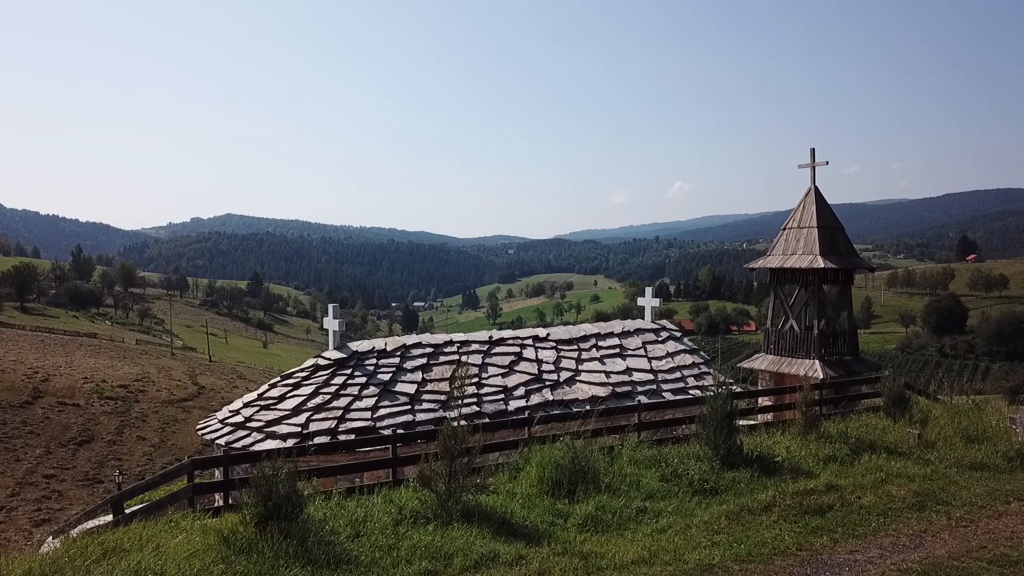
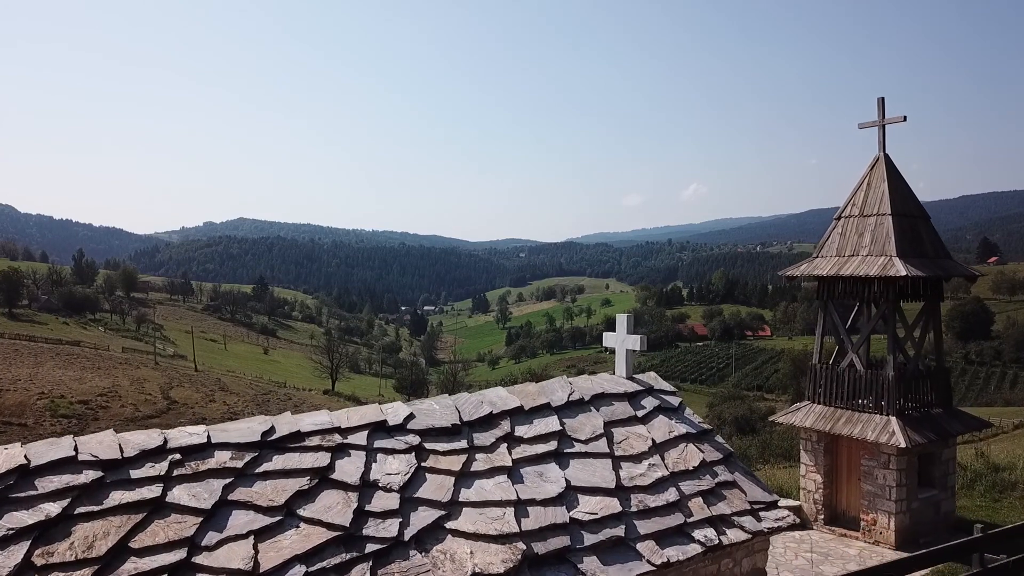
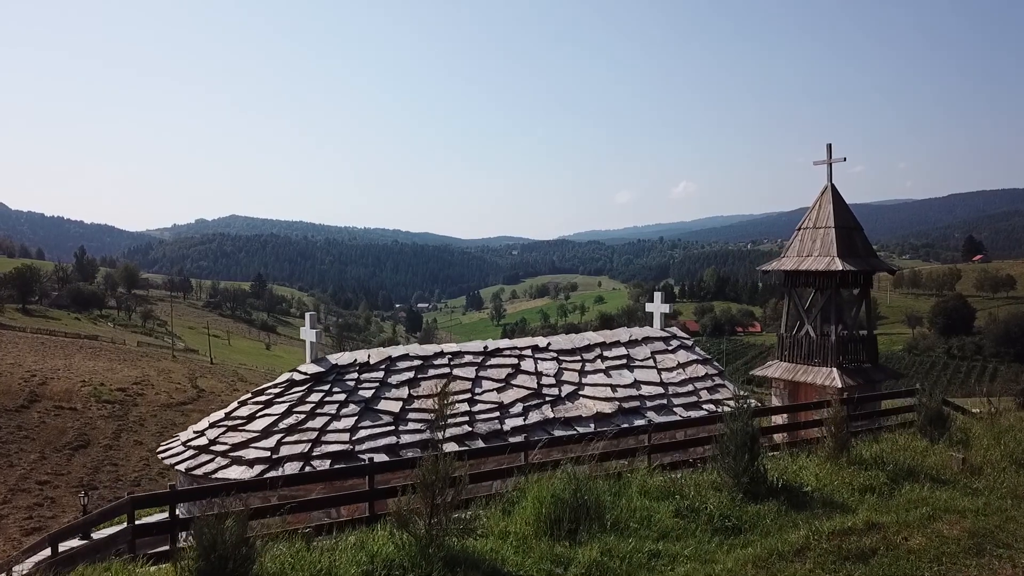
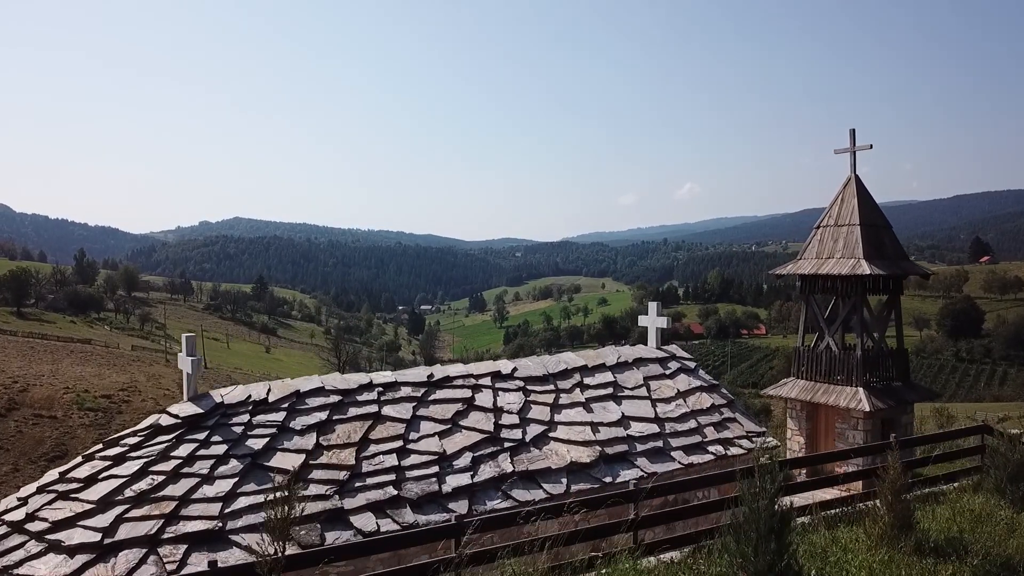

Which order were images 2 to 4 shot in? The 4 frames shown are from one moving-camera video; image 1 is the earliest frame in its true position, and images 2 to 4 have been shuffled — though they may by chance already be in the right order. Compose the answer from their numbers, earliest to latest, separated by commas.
3, 4, 2
